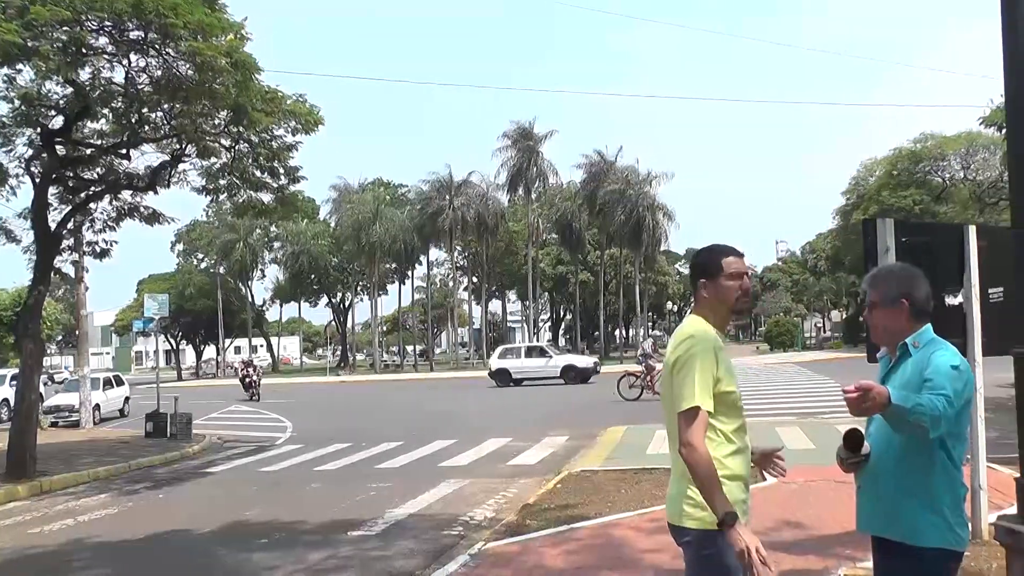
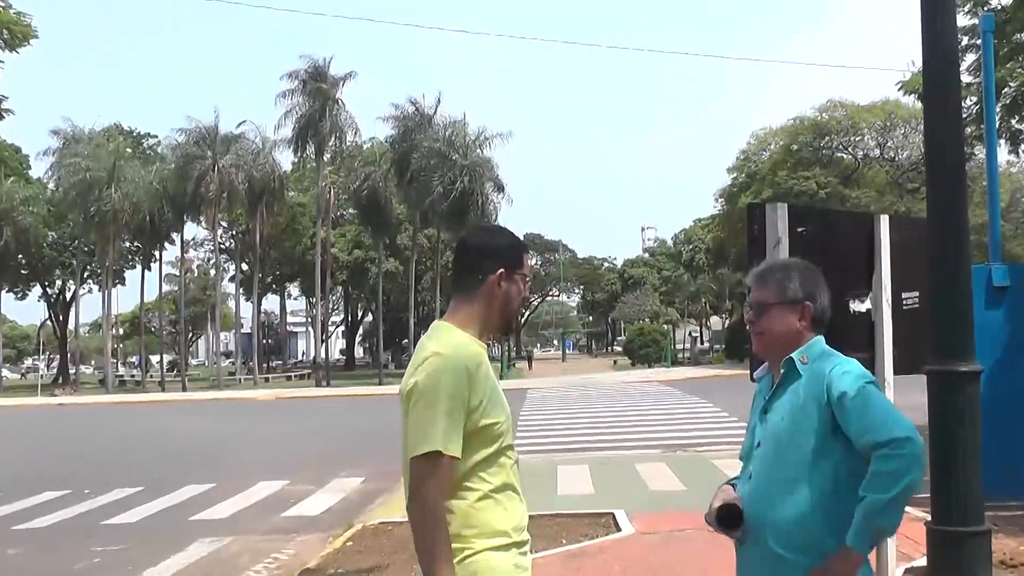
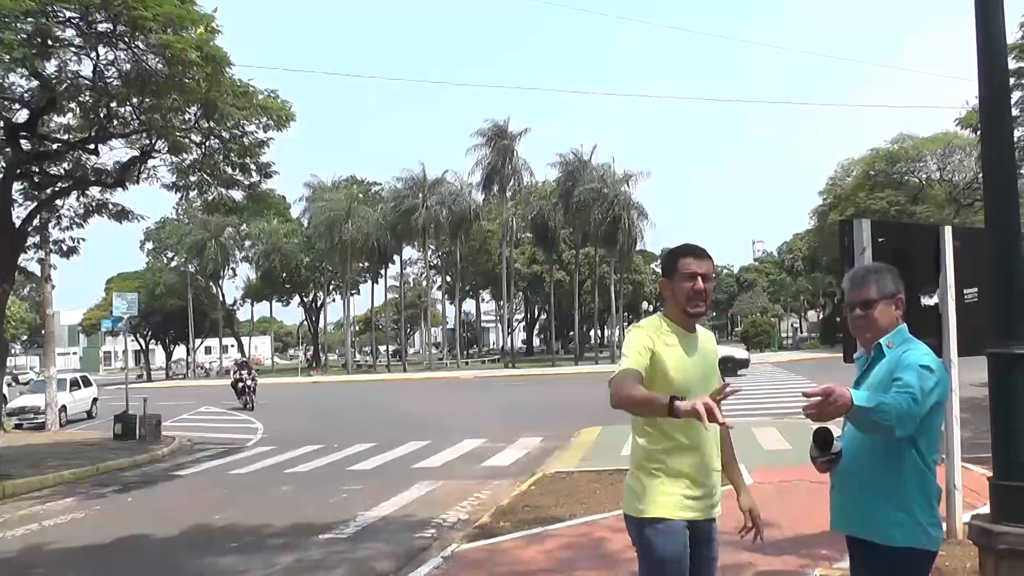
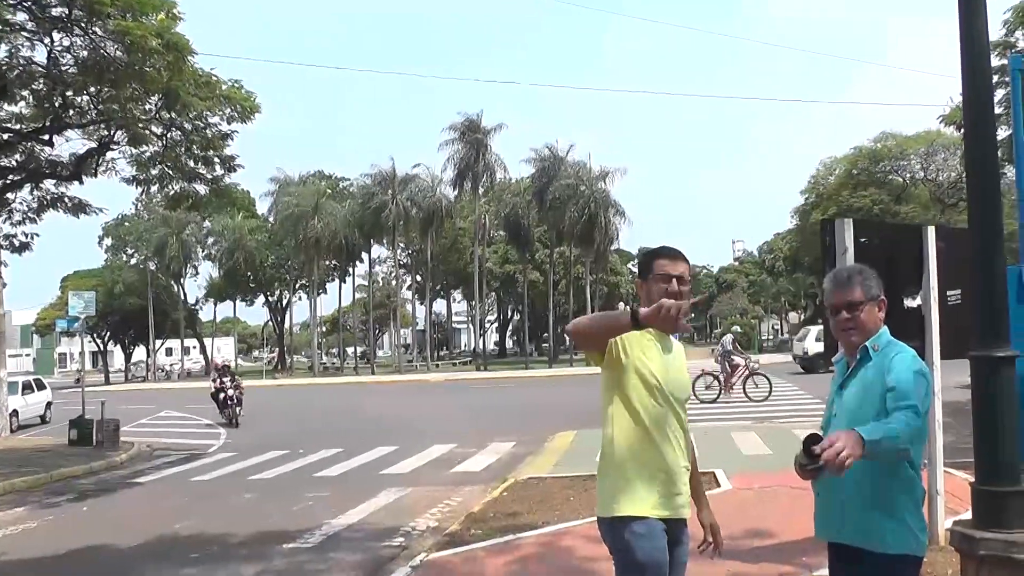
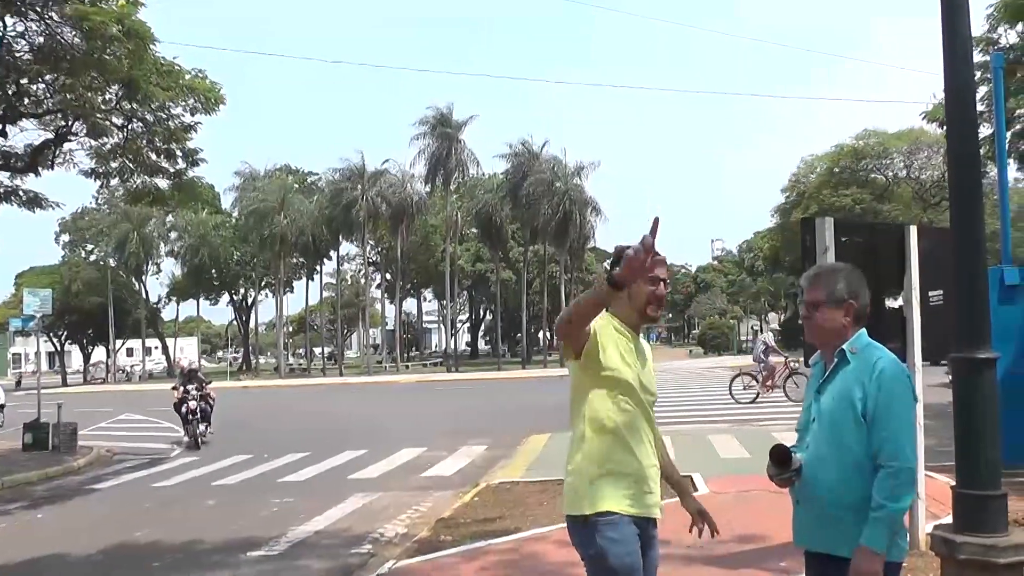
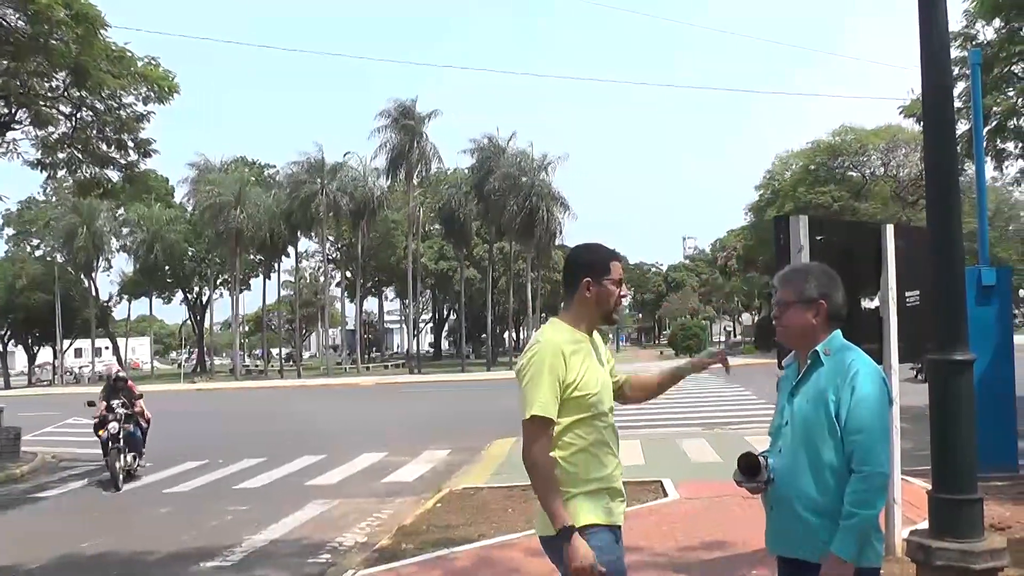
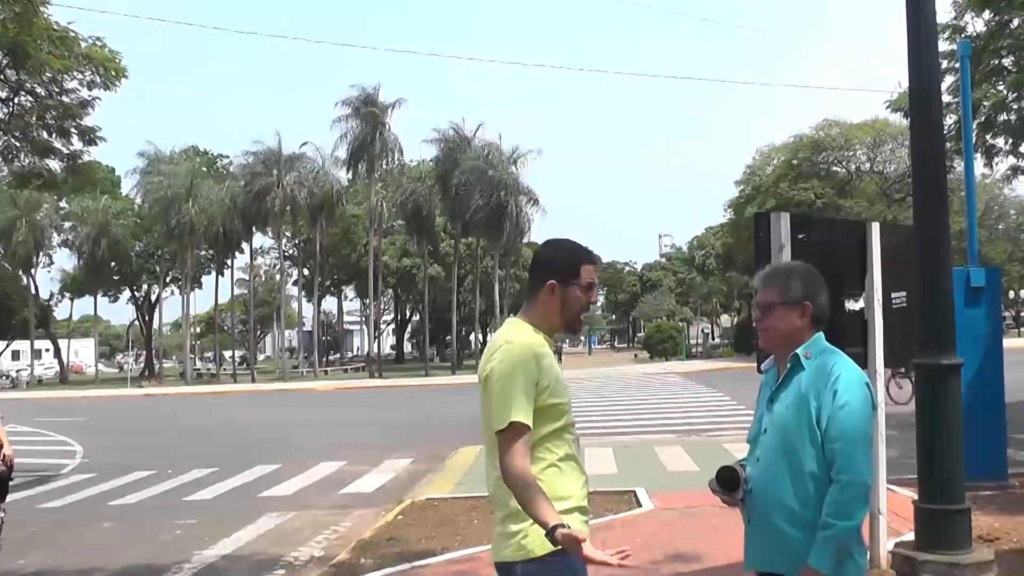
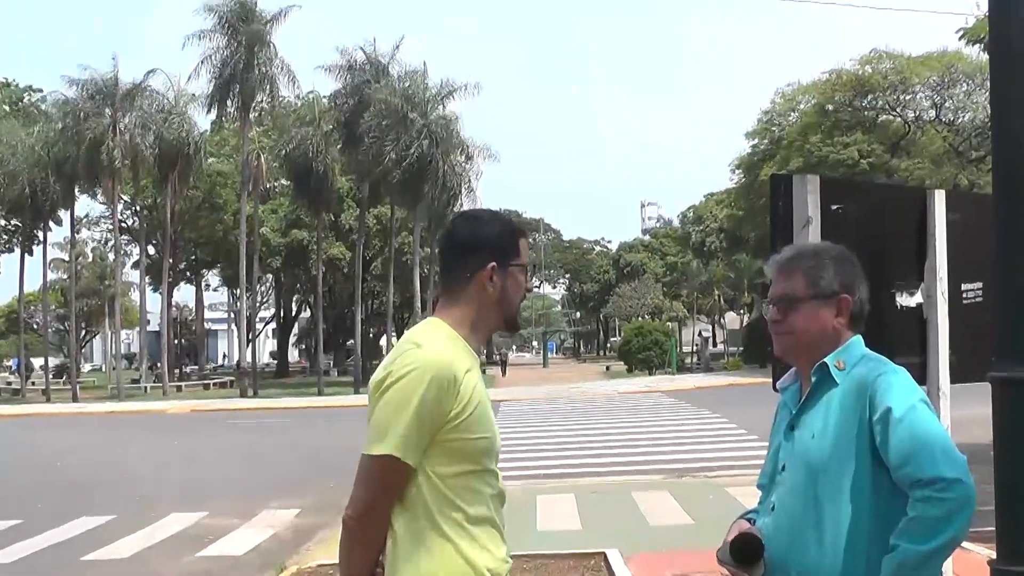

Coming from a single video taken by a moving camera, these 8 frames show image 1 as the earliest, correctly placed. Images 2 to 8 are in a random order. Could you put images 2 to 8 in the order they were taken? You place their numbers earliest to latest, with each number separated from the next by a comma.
3, 4, 5, 6, 7, 2, 8
